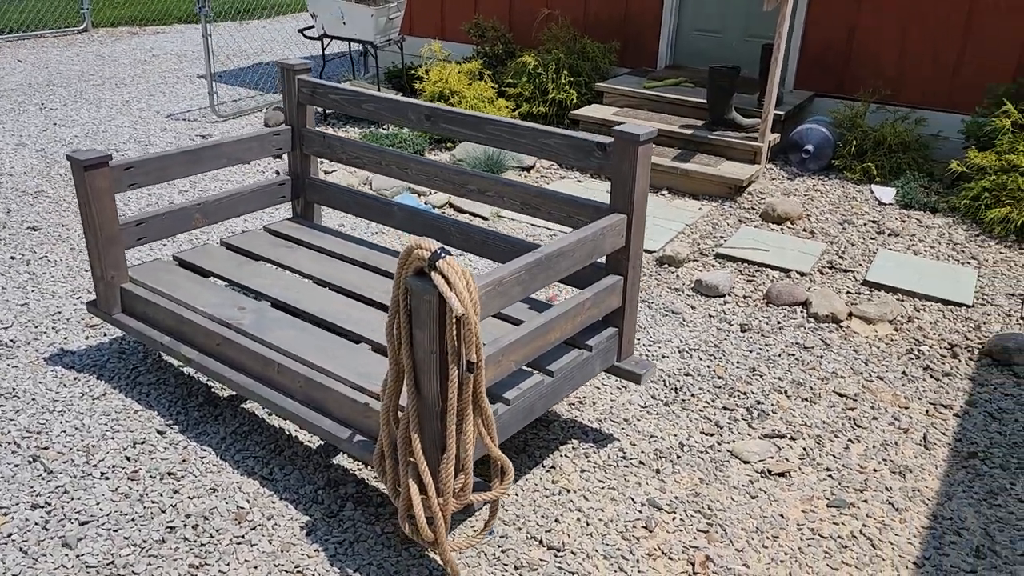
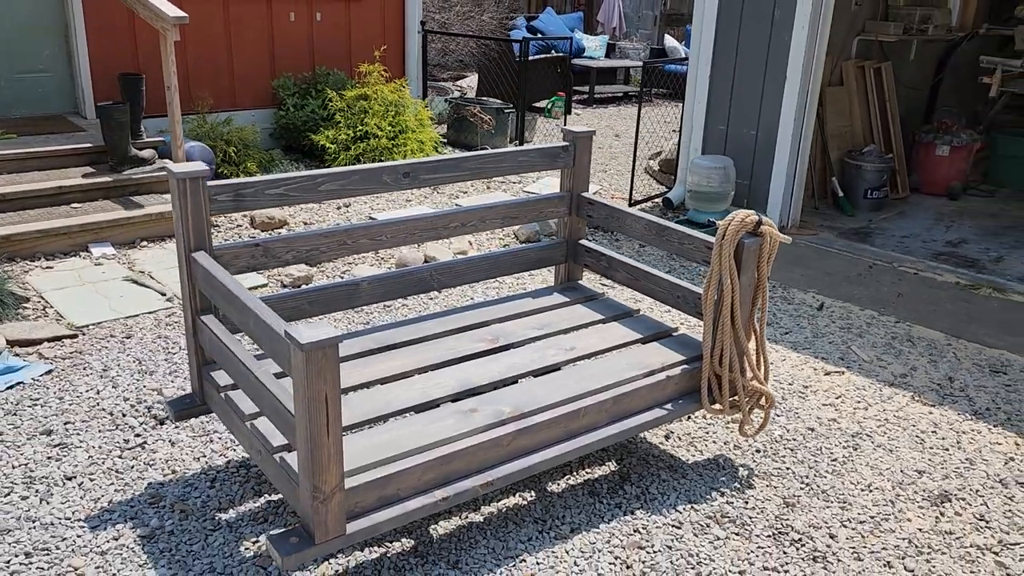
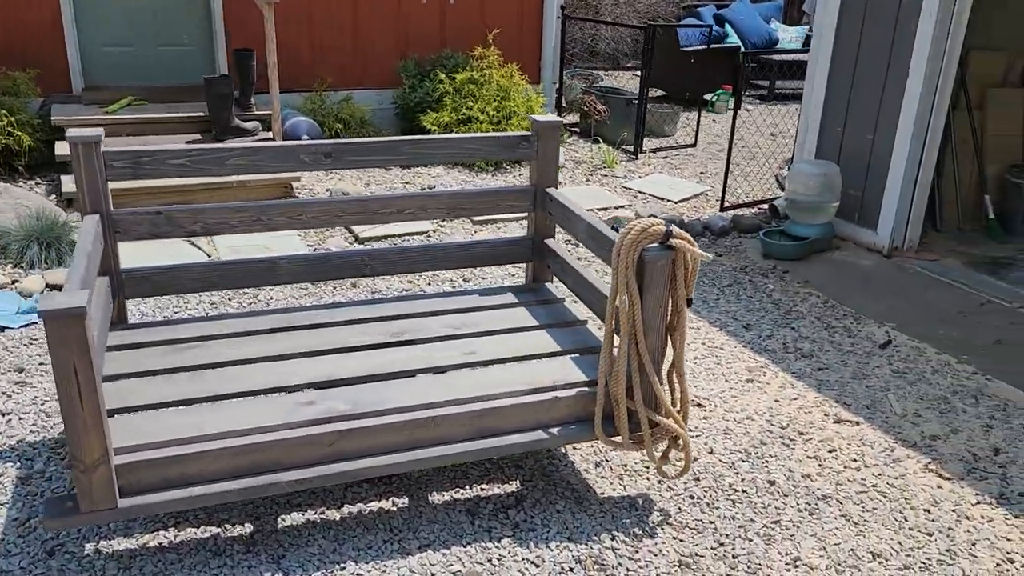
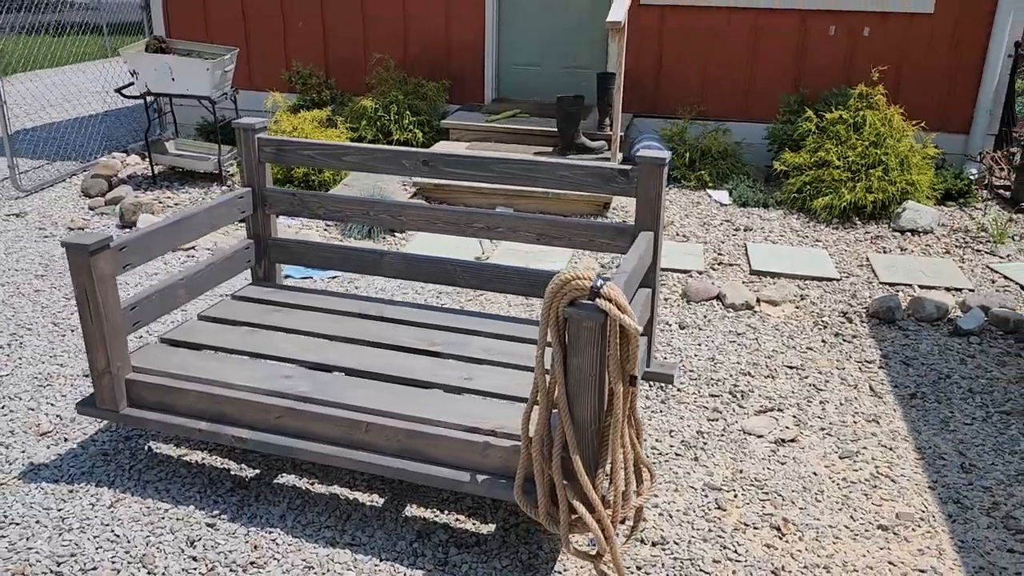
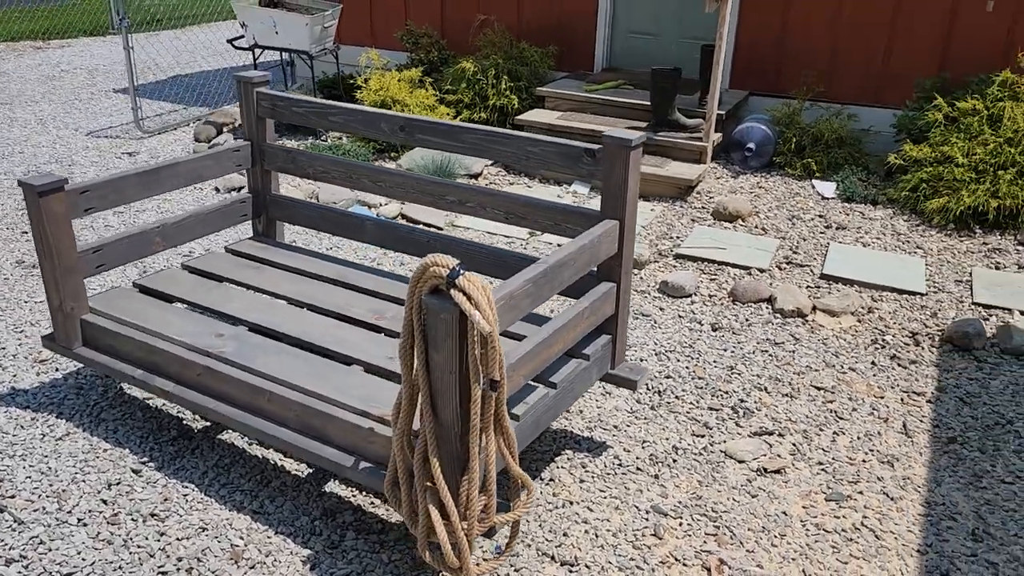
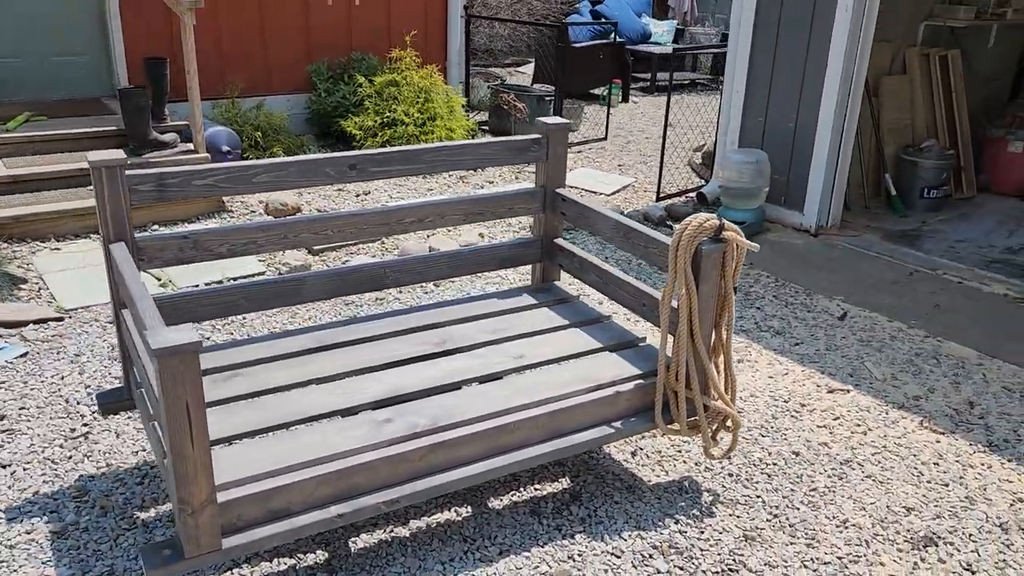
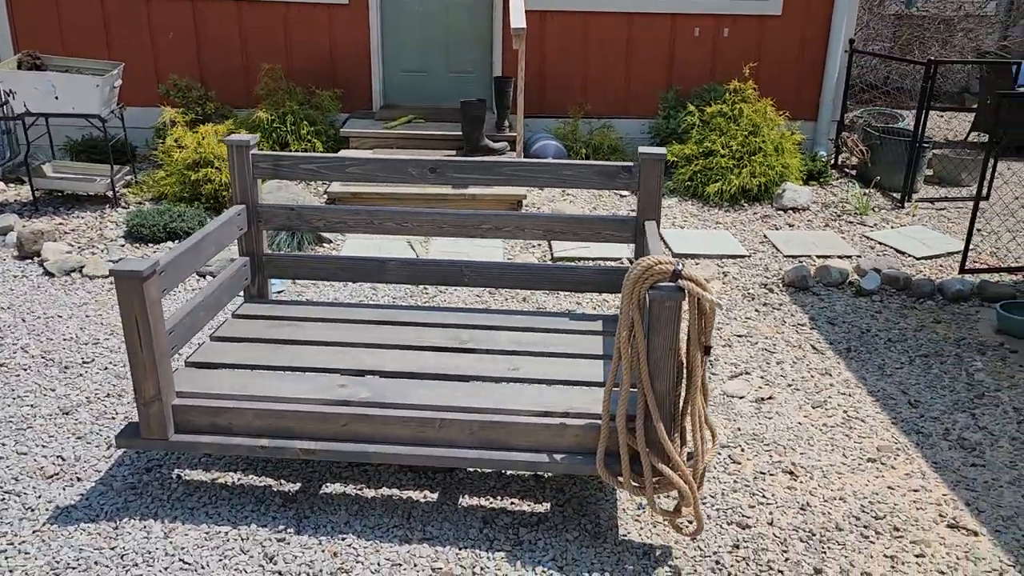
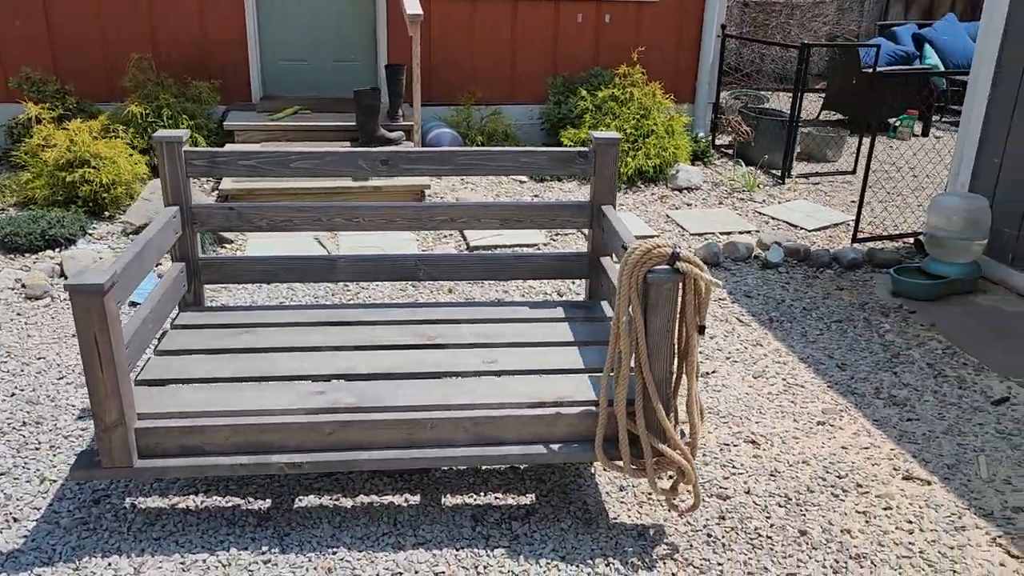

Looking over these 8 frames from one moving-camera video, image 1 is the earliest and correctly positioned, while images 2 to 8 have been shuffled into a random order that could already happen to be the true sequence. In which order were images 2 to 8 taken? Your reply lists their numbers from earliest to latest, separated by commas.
5, 4, 7, 8, 3, 6, 2
